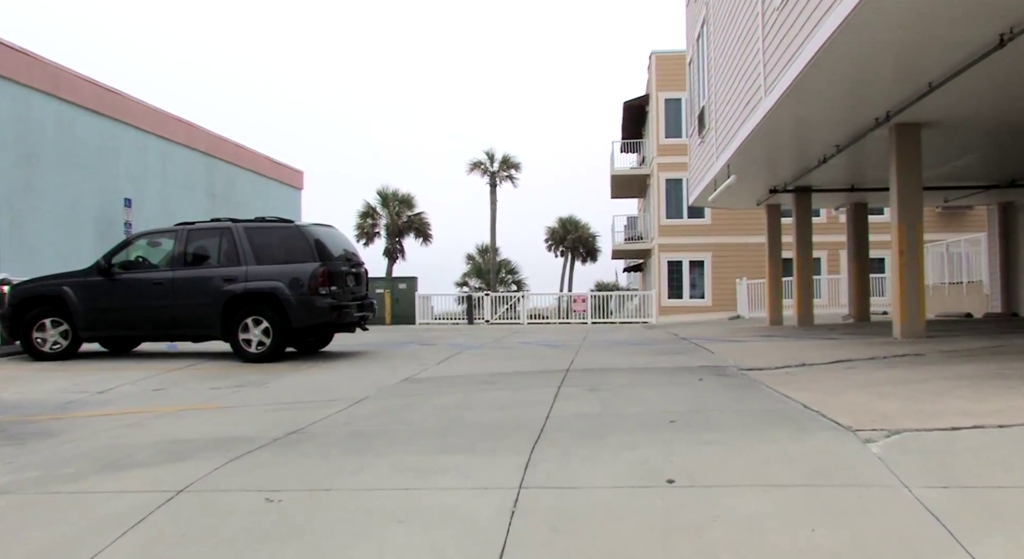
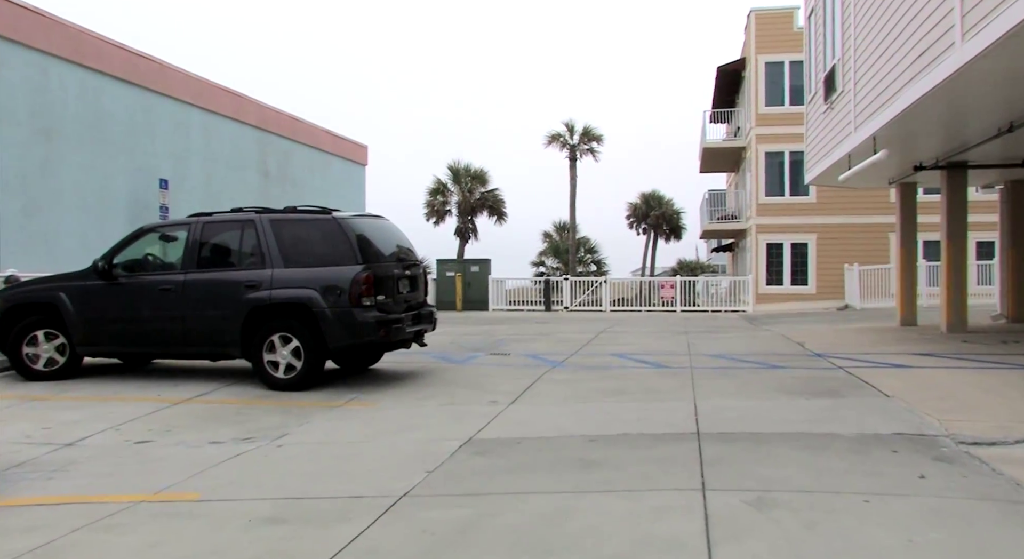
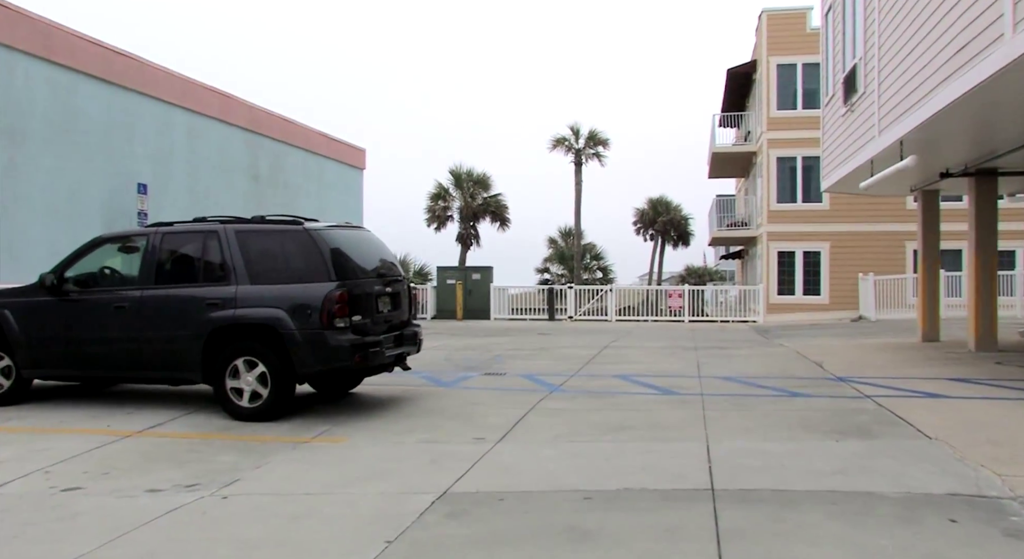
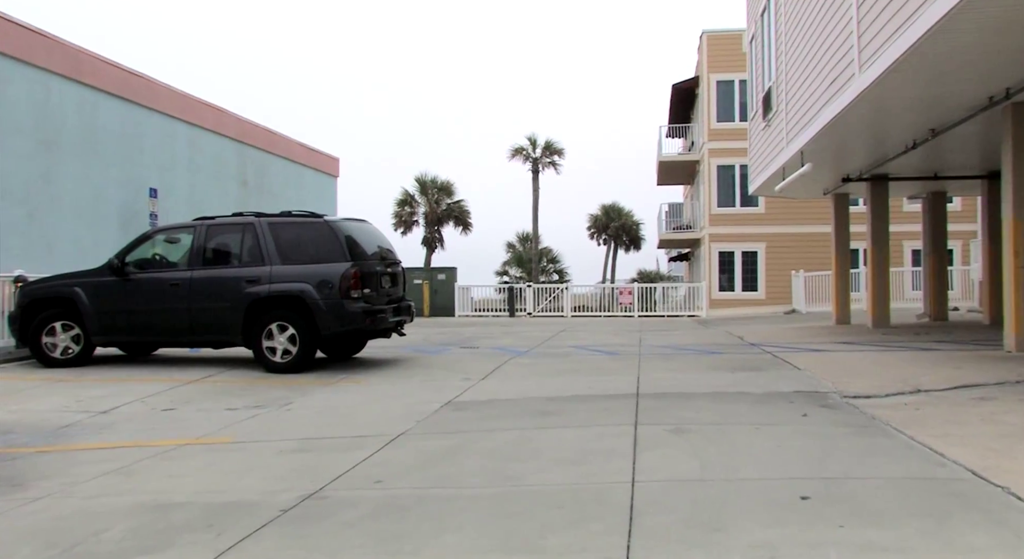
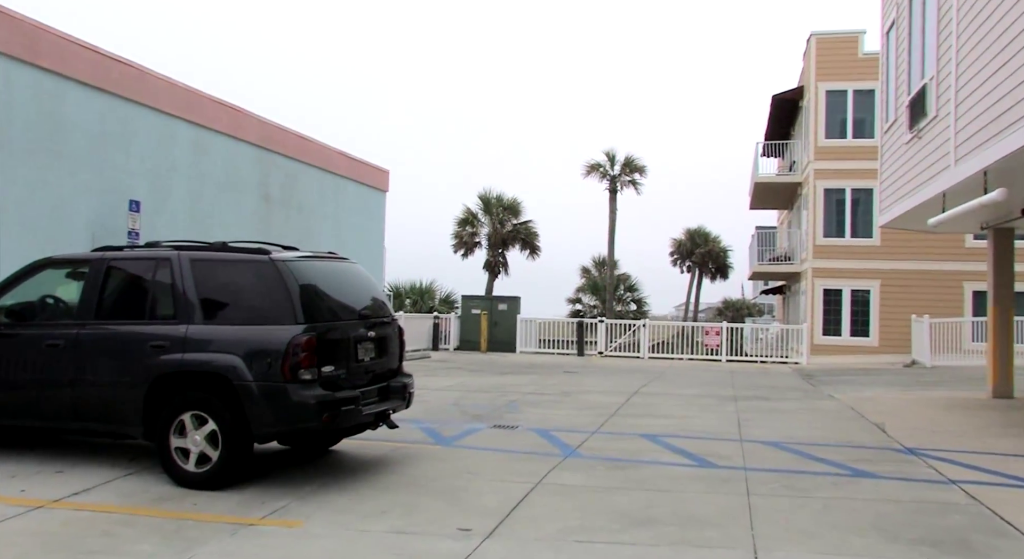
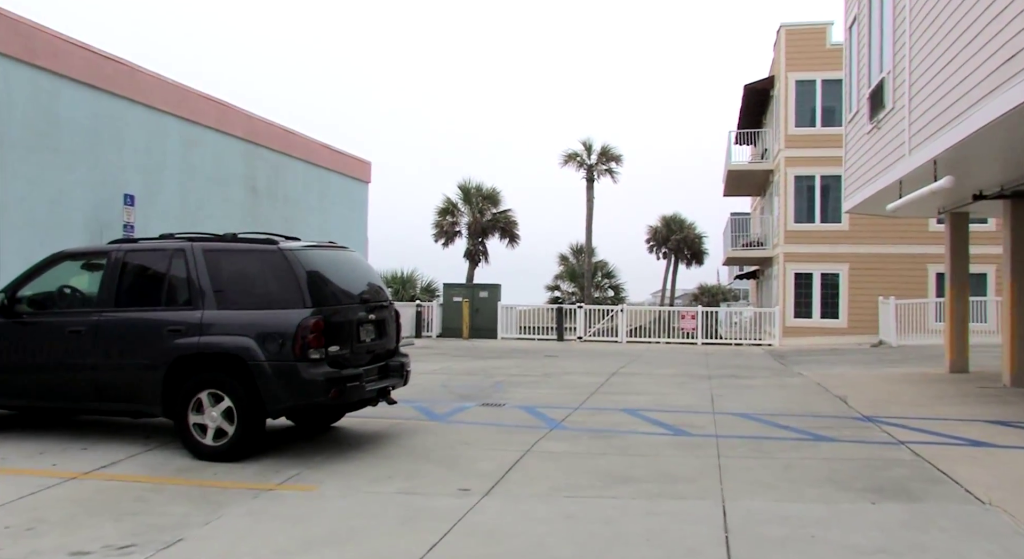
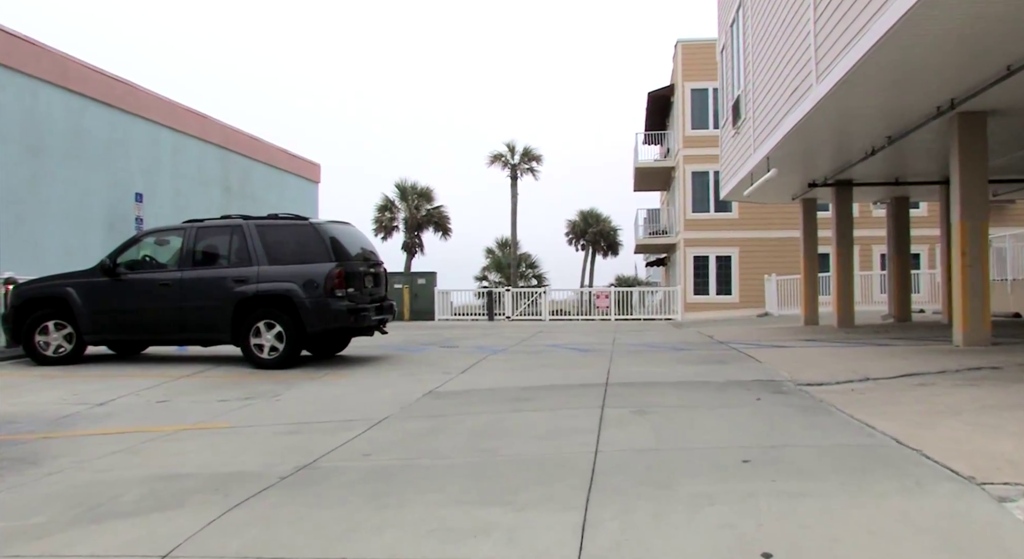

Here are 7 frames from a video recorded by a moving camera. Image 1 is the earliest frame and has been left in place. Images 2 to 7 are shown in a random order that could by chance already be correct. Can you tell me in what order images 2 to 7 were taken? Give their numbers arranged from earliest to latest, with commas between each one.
7, 4, 2, 3, 6, 5
